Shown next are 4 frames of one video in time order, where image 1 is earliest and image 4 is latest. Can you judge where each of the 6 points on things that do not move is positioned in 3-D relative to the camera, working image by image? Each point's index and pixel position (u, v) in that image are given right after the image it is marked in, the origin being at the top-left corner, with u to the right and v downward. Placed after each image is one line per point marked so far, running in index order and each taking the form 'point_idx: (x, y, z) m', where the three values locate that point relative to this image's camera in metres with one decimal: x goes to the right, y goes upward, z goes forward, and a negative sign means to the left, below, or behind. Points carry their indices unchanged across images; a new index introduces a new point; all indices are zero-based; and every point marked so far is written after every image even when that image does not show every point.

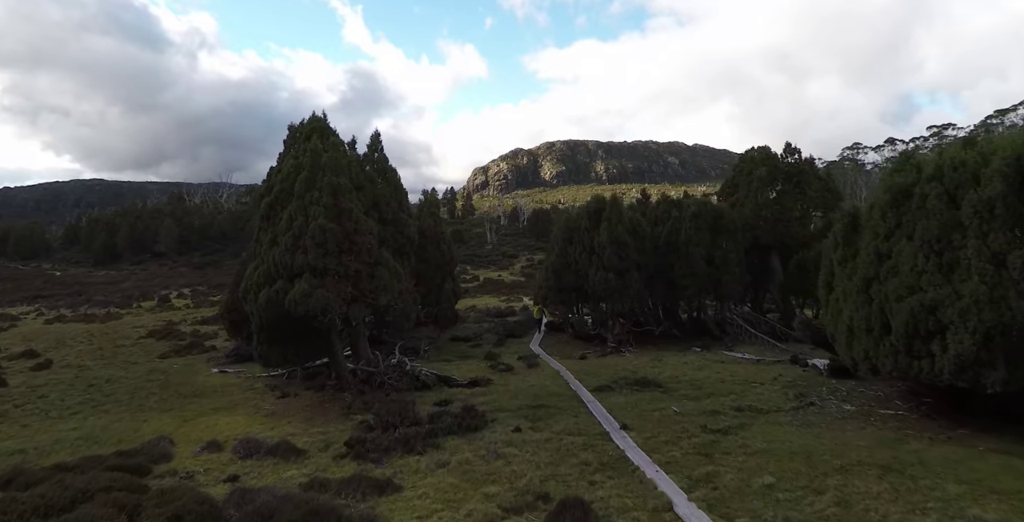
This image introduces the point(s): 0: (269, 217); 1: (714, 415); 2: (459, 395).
0: (-6.9, +1.3, +18.6) m
1: (+4.9, -3.8, +16.1) m
2: (-1.6, -4.1, +19.9) m
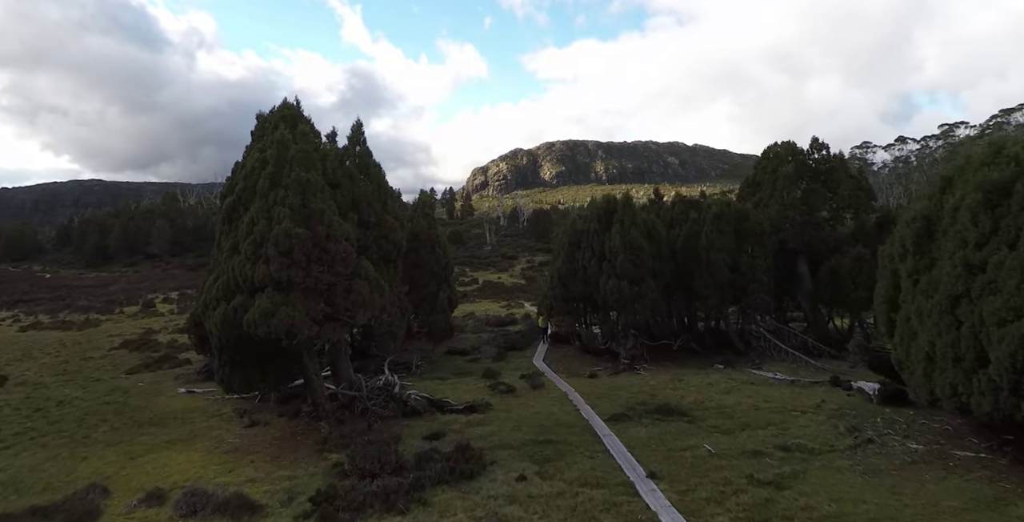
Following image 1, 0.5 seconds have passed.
0: (-6.8, +1.0, +15.9) m
1: (+5.0, -4.0, +13.4) m
2: (-1.6, -4.3, +17.2) m
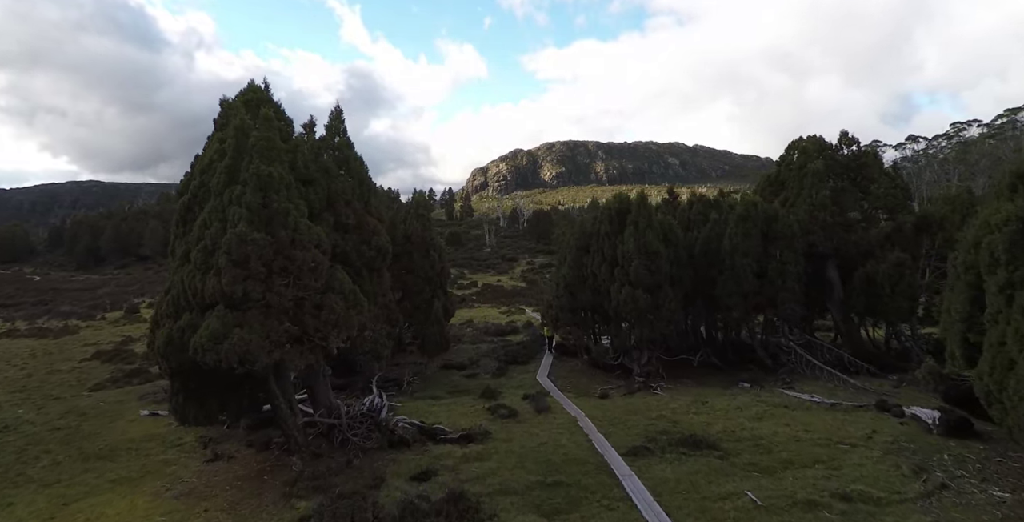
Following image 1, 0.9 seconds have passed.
0: (-6.8, +0.8, +13.6) m
1: (+5.0, -4.2, +11.0) m
2: (-1.5, -4.5, +14.8) m
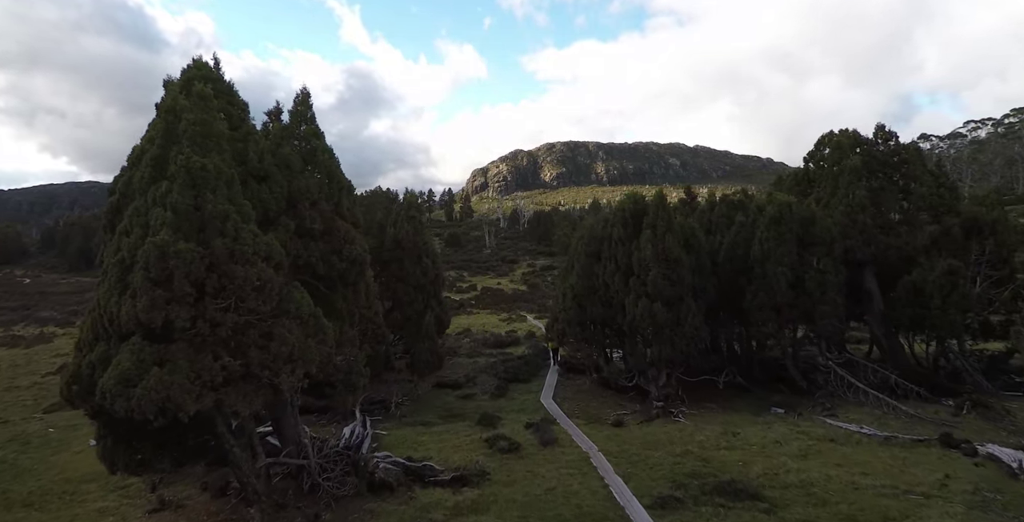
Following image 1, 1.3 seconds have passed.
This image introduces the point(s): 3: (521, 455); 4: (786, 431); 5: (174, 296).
0: (-6.7, +0.6, +11.0) m
1: (+5.1, -4.4, +8.5) m
2: (-1.5, -4.7, +12.3) m
3: (+0.2, -4.6, +15.7) m
4: (+6.8, -4.2, +16.2) m
5: (-4.4, -0.4, +8.5) m
